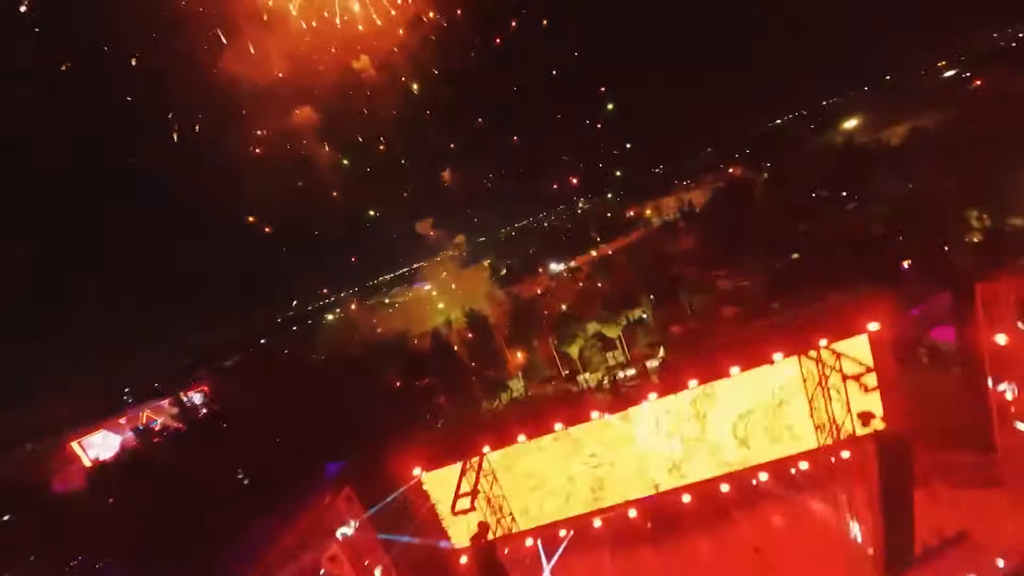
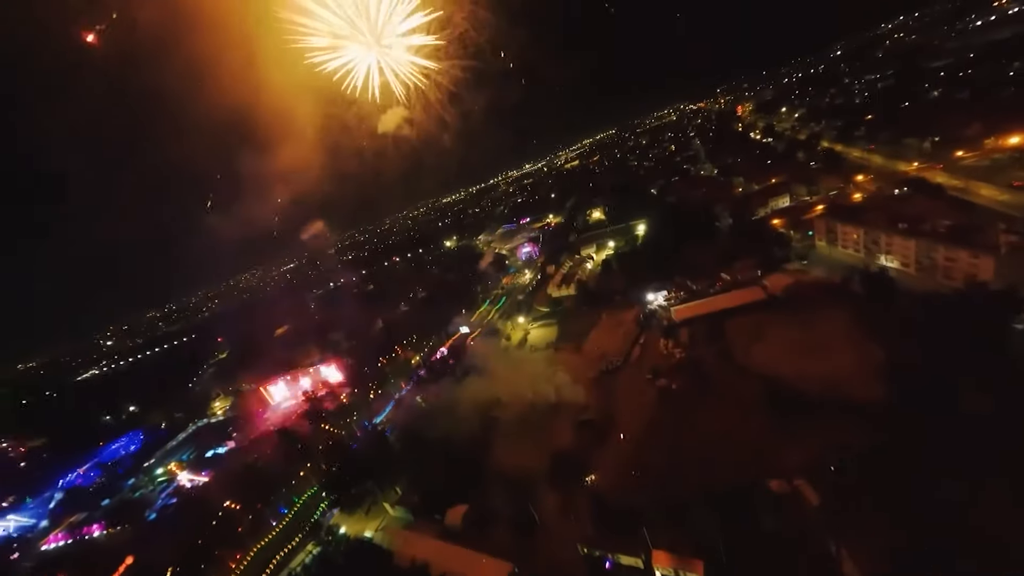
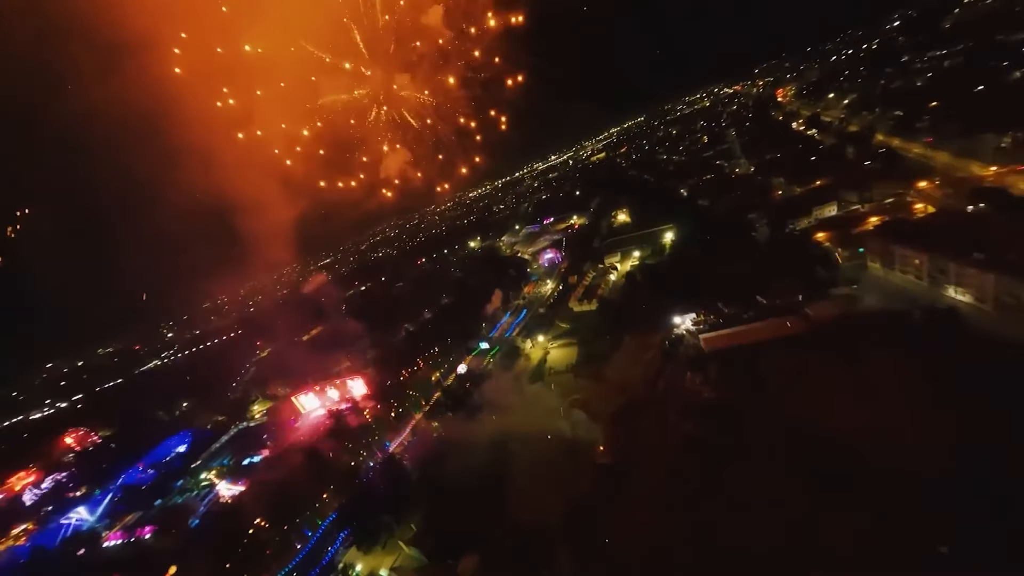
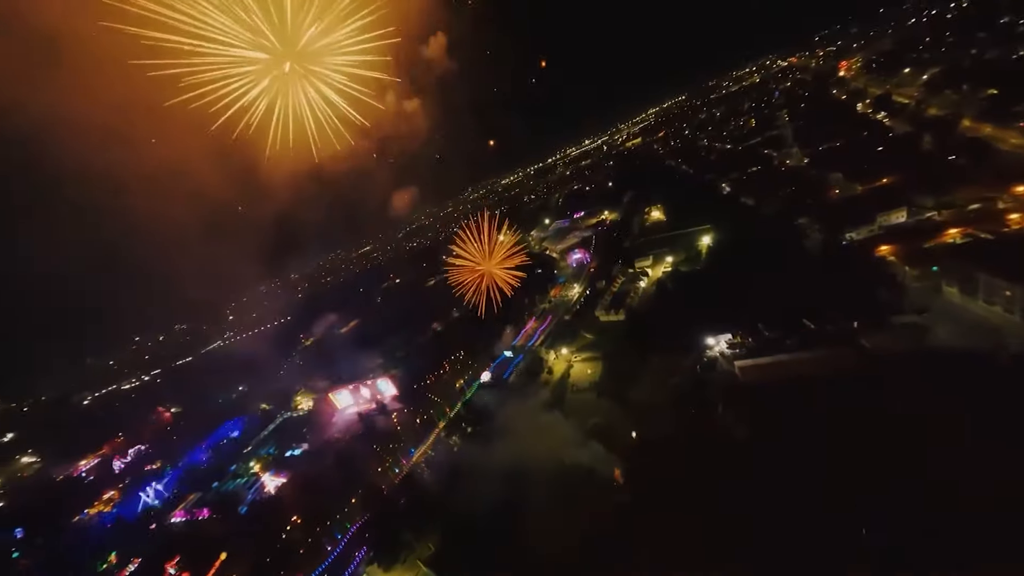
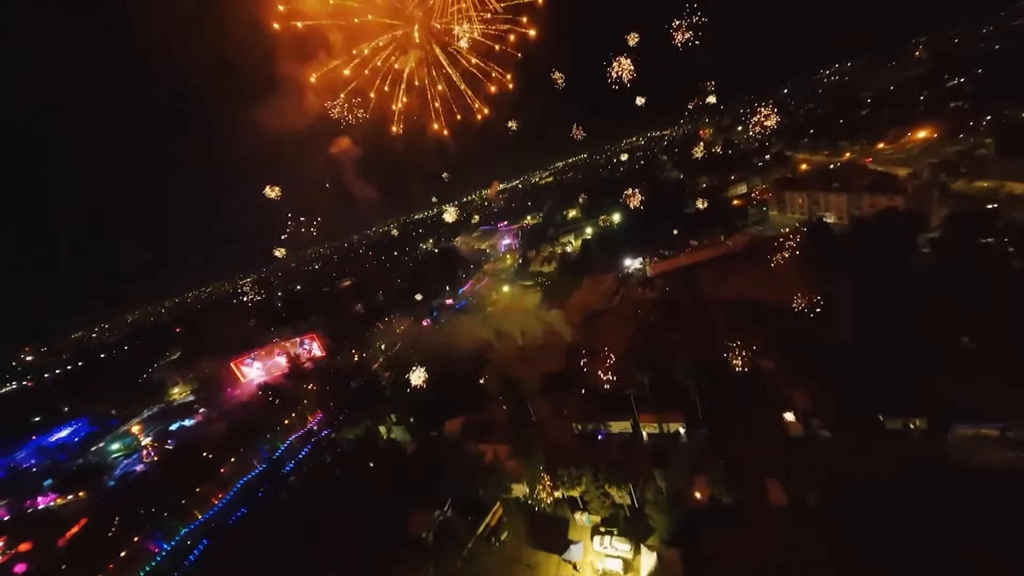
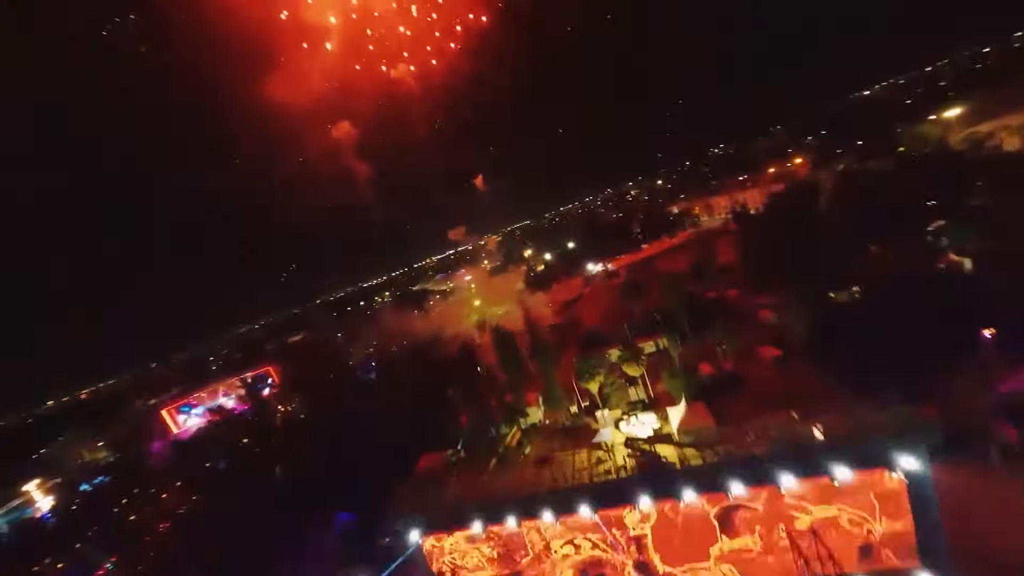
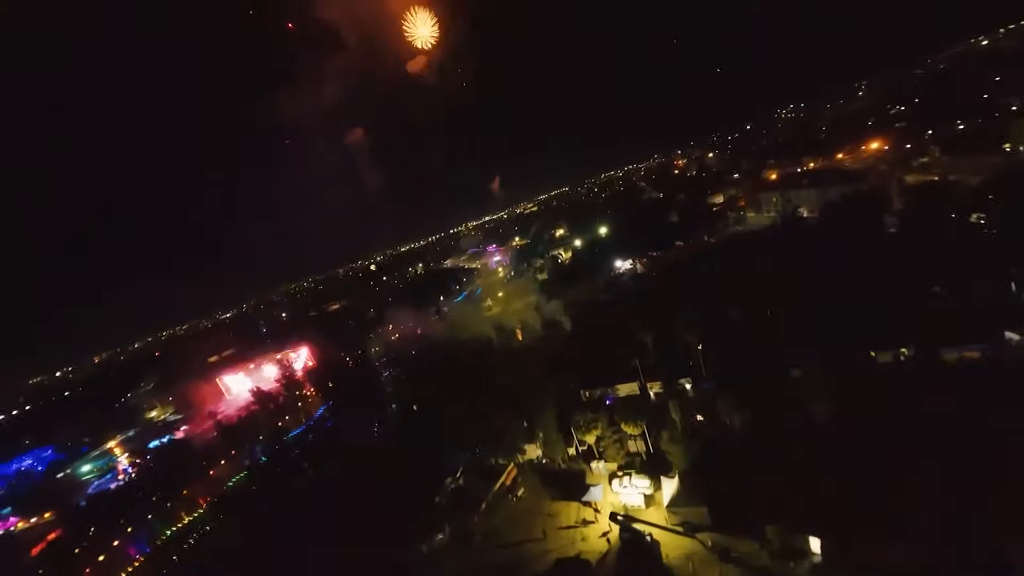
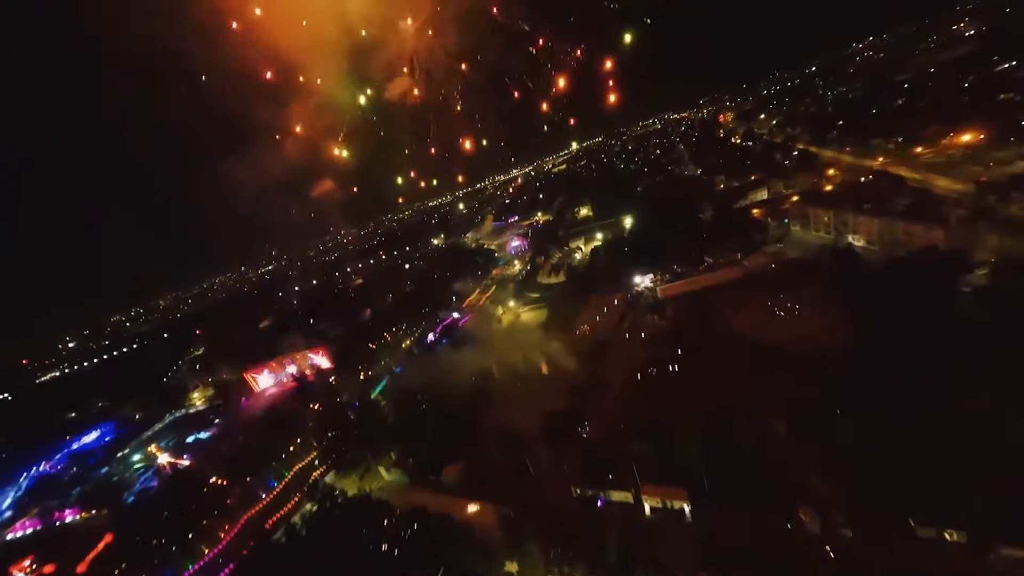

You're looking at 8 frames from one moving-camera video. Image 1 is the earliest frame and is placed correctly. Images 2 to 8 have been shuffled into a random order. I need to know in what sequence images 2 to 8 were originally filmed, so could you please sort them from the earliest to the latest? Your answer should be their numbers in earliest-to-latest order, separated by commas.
6, 7, 5, 8, 2, 3, 4
